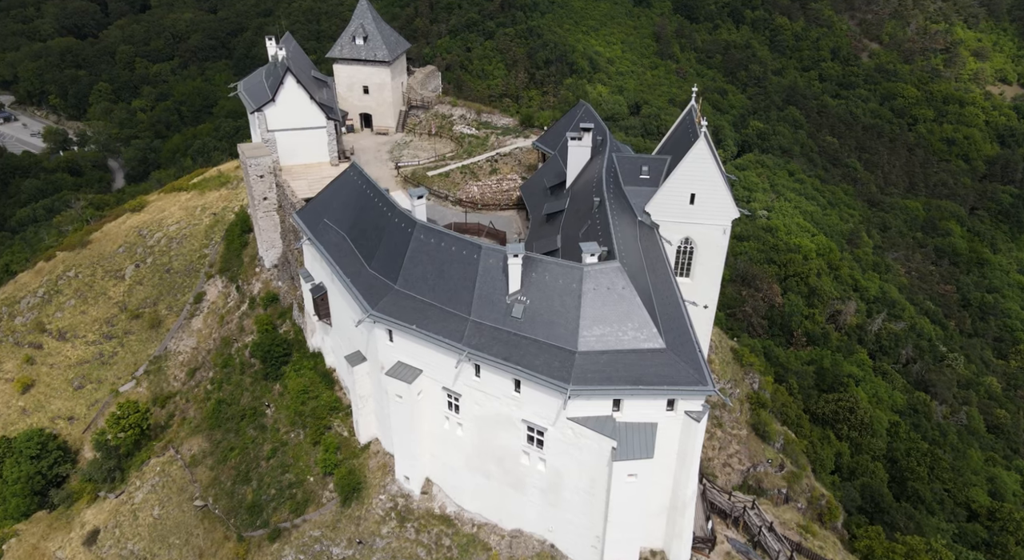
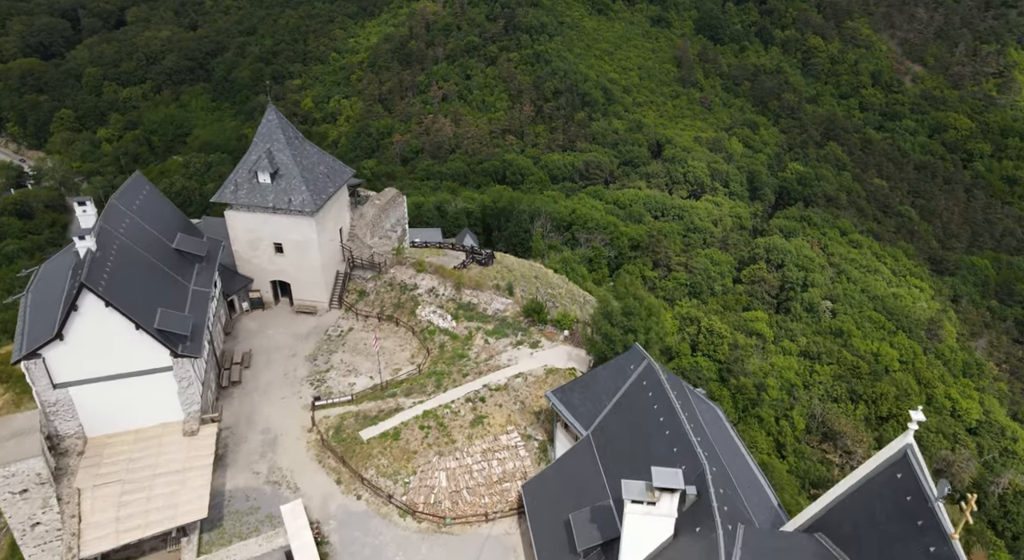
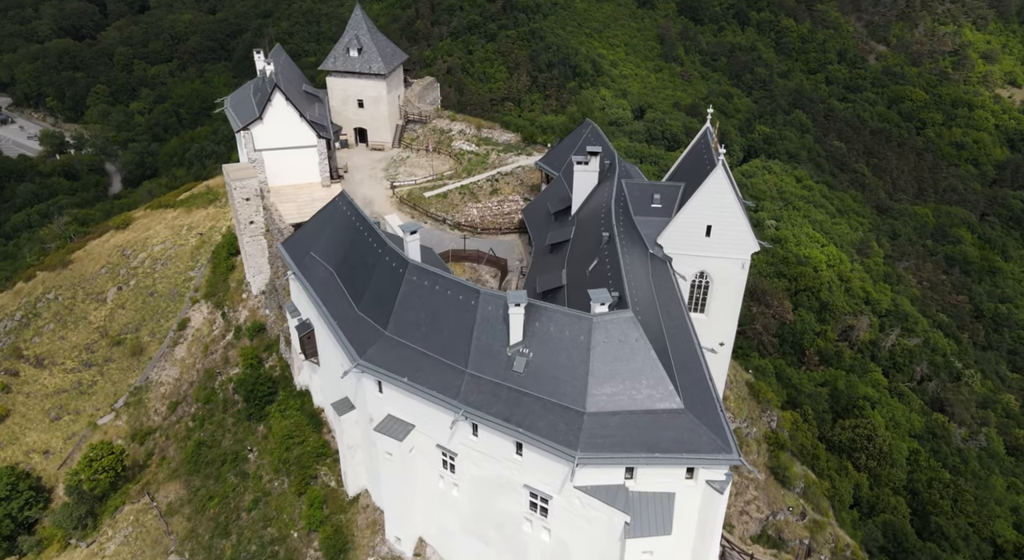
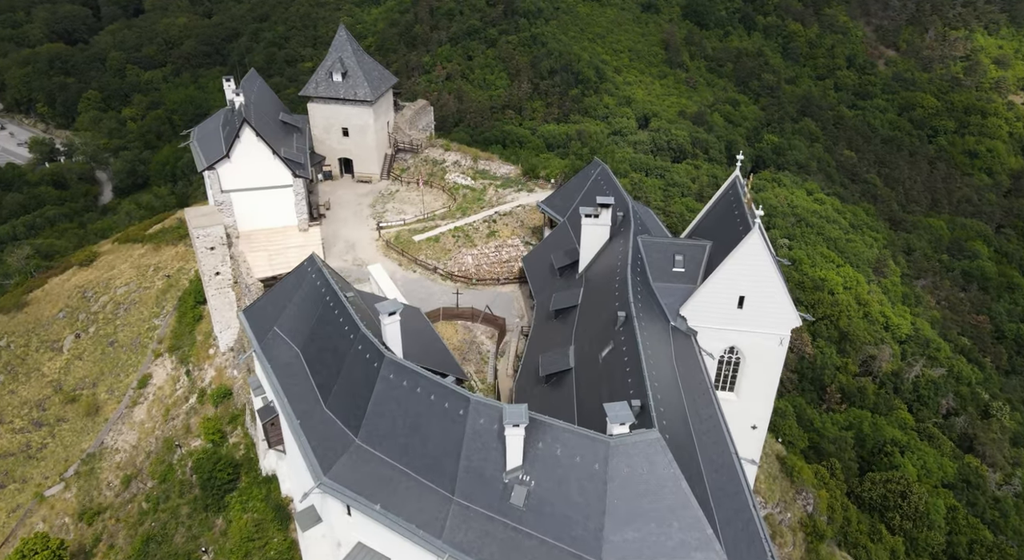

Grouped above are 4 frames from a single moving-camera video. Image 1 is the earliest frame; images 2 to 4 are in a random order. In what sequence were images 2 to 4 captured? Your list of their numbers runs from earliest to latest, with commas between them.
3, 4, 2
